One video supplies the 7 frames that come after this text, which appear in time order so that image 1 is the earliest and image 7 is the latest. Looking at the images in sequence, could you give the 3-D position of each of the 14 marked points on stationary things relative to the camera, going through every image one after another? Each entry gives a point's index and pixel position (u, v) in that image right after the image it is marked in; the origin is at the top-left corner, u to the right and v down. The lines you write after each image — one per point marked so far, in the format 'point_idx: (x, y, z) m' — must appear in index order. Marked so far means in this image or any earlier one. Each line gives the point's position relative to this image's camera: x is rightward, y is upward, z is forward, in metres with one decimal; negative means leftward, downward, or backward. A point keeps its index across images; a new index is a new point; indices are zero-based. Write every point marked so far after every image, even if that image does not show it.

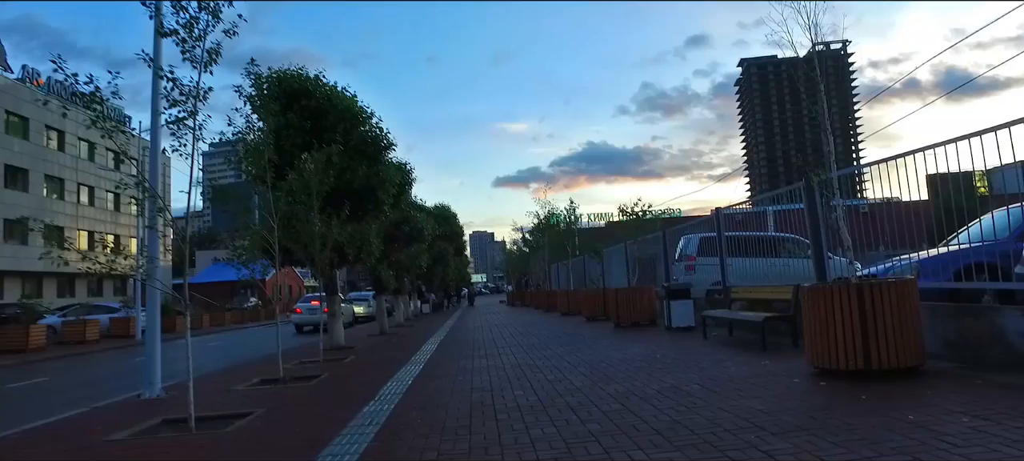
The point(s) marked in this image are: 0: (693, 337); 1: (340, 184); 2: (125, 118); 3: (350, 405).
0: (+3.2, -1.9, +13.1) m
1: (-3.8, +1.0, +16.1) m
2: (-4.3, +1.2, +8.0) m
3: (-1.8, -2.0, +8.2) m
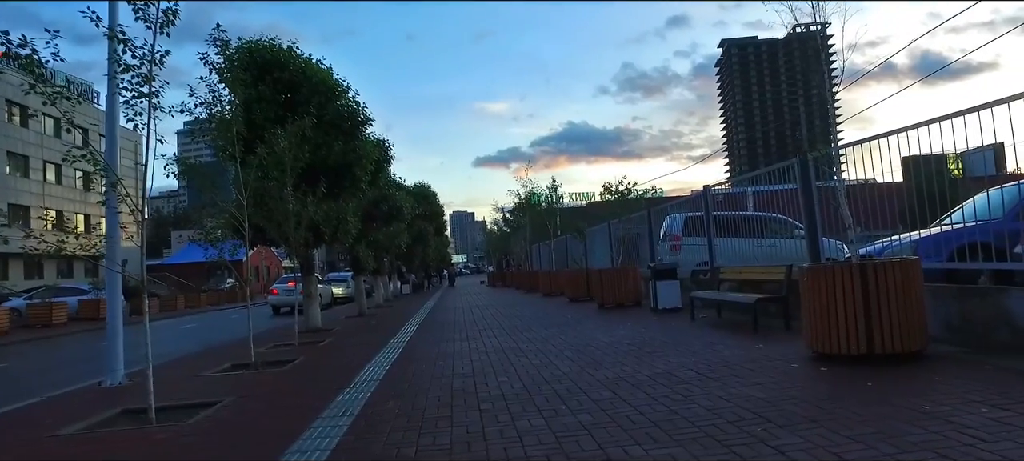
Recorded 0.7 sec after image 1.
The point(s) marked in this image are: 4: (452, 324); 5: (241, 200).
0: (+2.9, -1.5, +12.8) m
1: (-4.2, +1.5, +15.5) m
2: (-4.4, +1.5, +7.4) m
3: (-2.0, -1.7, +7.7) m
4: (-1.4, -2.1, +16.6) m
5: (-4.5, +0.5, +12.1) m
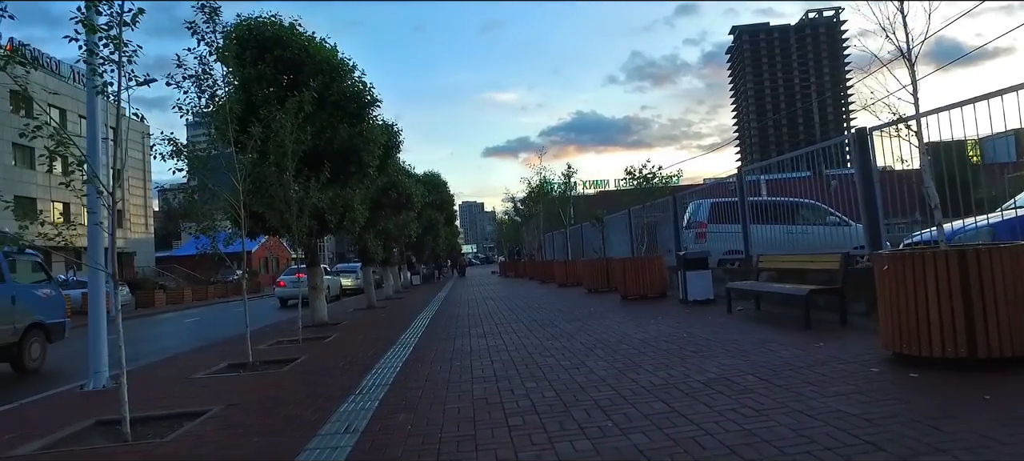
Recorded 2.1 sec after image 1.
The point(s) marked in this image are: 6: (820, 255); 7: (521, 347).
0: (+3.3, -1.3, +11.7) m
1: (-3.9, +1.7, +14.5) m
2: (-4.2, +1.6, +6.4) m
3: (-1.7, -1.6, +6.7) m
4: (-1.0, -1.9, +15.6) m
5: (-4.1, +0.7, +11.1) m
6: (+4.3, -0.4, +10.5) m
7: (+0.1, -1.5, +9.3) m
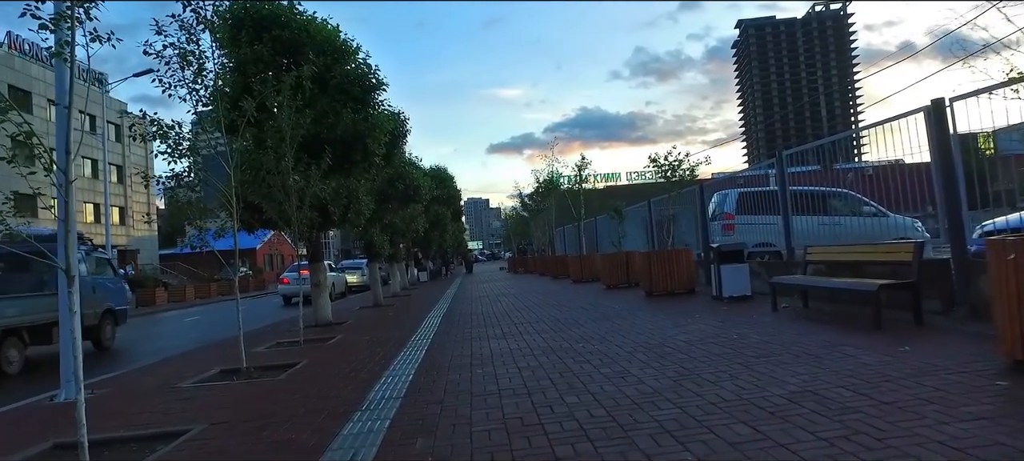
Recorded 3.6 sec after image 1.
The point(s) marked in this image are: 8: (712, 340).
0: (+3.6, -1.2, +10.6) m
1: (-3.5, +1.8, +13.4) m
2: (-3.9, +1.7, +5.3) m
3: (-1.4, -1.5, +5.7) m
4: (-0.7, -1.7, +14.5) m
5: (-3.8, +0.8, +10.0) m
6: (+4.6, -0.2, +9.4) m
7: (+0.4, -1.3, +8.2) m
8: (+2.2, -1.2, +8.1) m
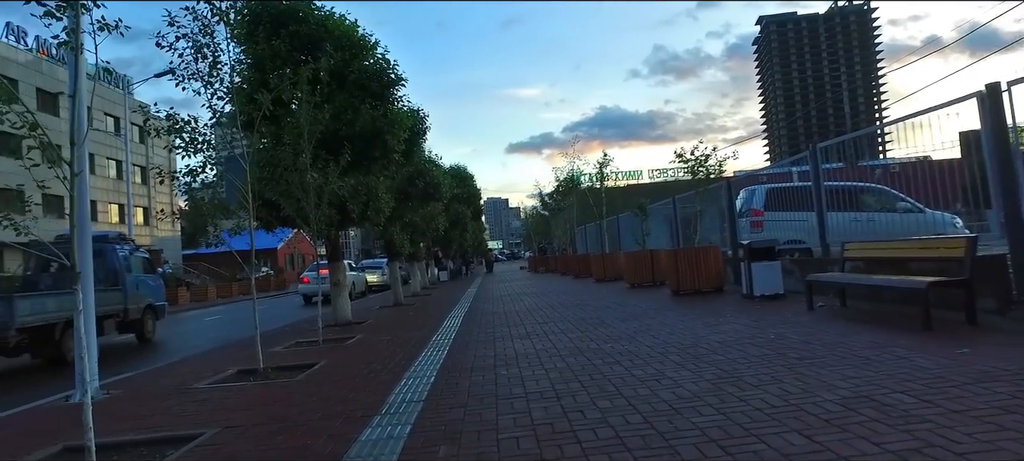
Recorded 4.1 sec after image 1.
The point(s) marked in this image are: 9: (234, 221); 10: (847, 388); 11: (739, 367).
0: (+3.9, -1.1, +10.2) m
1: (-3.1, +1.9, +13.2) m
2: (-3.7, +1.7, +5.1) m
3: (-1.2, -1.4, +5.4) m
4: (-0.2, -1.7, +14.2) m
5: (-3.5, +0.8, +9.8) m
6: (+4.9, -0.1, +8.9) m
7: (+0.7, -1.3, +7.9) m
8: (+2.5, -1.1, +7.7) m
9: (-3.9, +0.2, +10.3) m
10: (+2.2, -1.1, +4.9) m
11: (+1.9, -1.1, +6.1) m
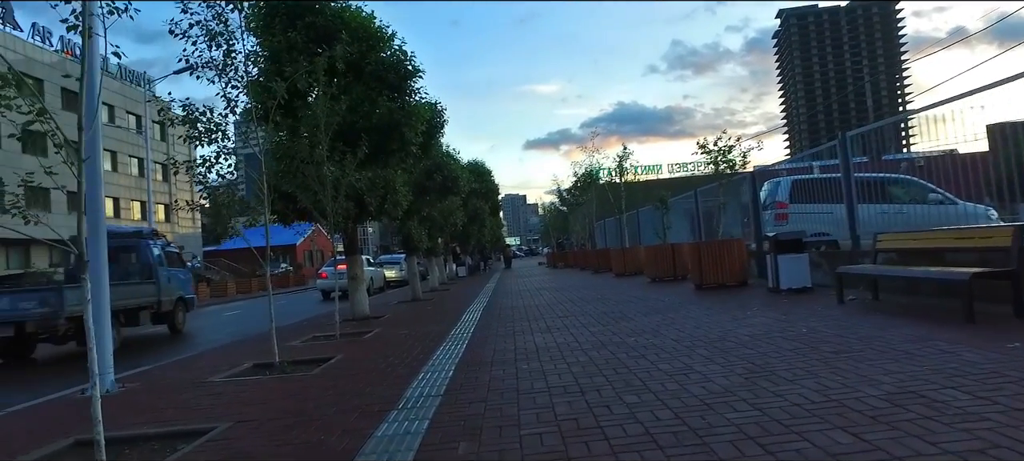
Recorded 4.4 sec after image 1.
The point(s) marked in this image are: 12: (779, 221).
0: (+4.2, -1.0, +9.8) m
1: (-2.8, +2.0, +13.0) m
2: (-3.6, +1.8, +4.9) m
3: (-1.1, -1.3, +5.2) m
4: (+0.2, -1.5, +13.9) m
5: (-3.3, +0.9, +9.6) m
6: (+5.1, 0.0, +8.6) m
7: (+0.9, -1.2, +7.6) m
8: (+2.7, -1.0, +7.4) m
9: (-3.7, +0.3, +10.1) m
10: (+2.4, -1.0, +4.6) m
11: (+2.1, -1.0, +5.9) m
12: (+5.3, +0.2, +14.4) m
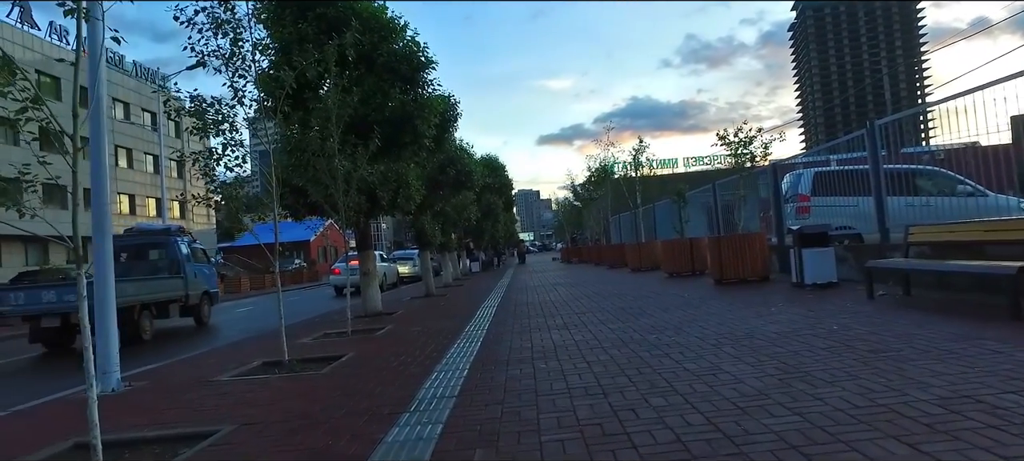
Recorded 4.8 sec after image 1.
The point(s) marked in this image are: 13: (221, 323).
0: (+4.4, -0.9, +9.5) m
1: (-2.5, +2.1, +12.7) m
2: (-3.5, +1.9, +4.7) m
3: (-1.0, -1.3, +4.9) m
4: (+0.4, -1.4, +13.6) m
5: (-3.1, +1.0, +9.4) m
6: (+5.3, +0.1, +8.2) m
7: (+1.1, -1.1, +7.3) m
8: (+2.9, -1.0, +7.1) m
9: (-3.5, +0.3, +9.9) m
10: (+2.5, -0.9, +4.3) m
11: (+2.2, -1.0, +5.5) m
12: (+5.6, +0.3, +14.0) m
13: (-7.0, -2.2, +17.4) m
